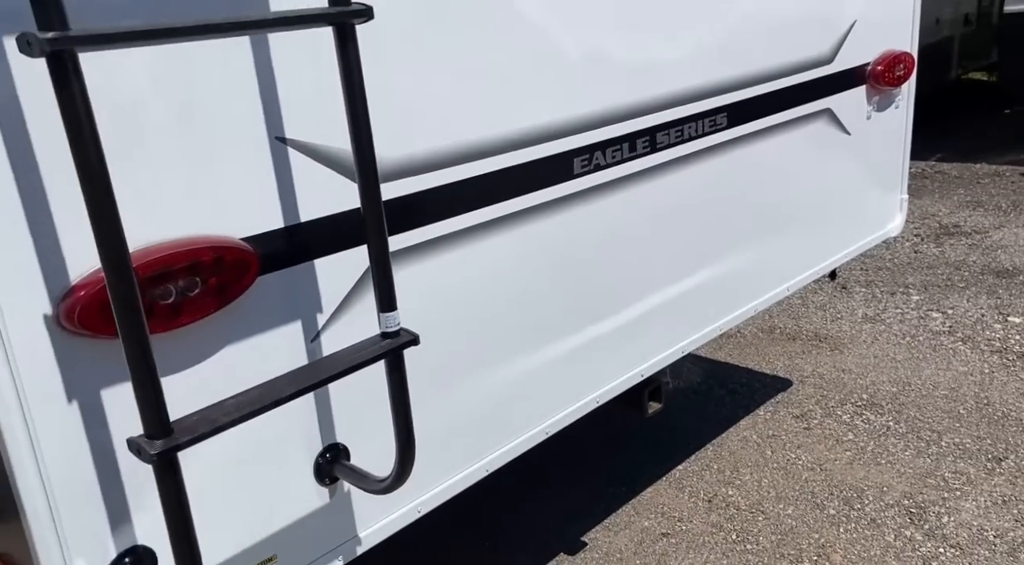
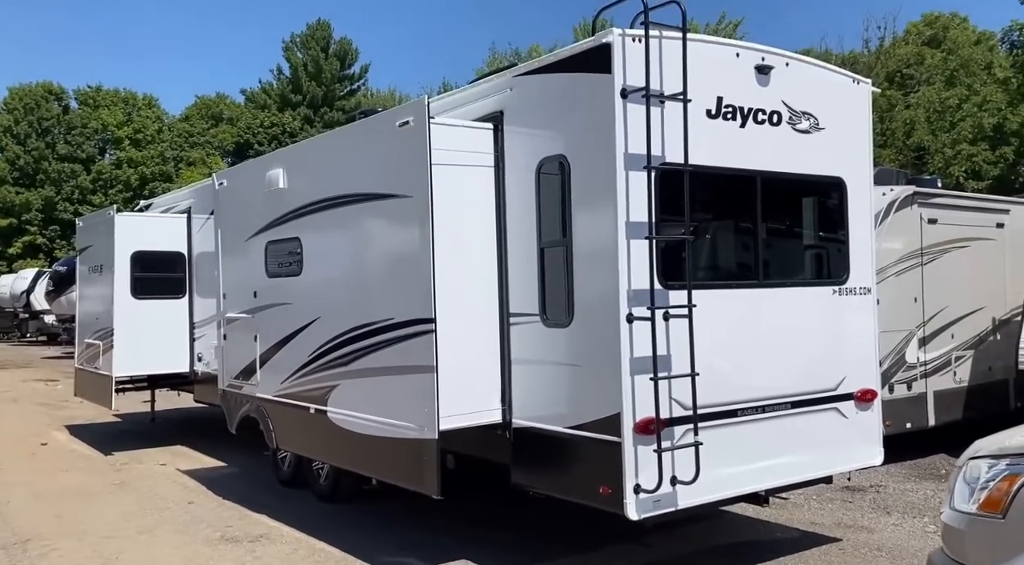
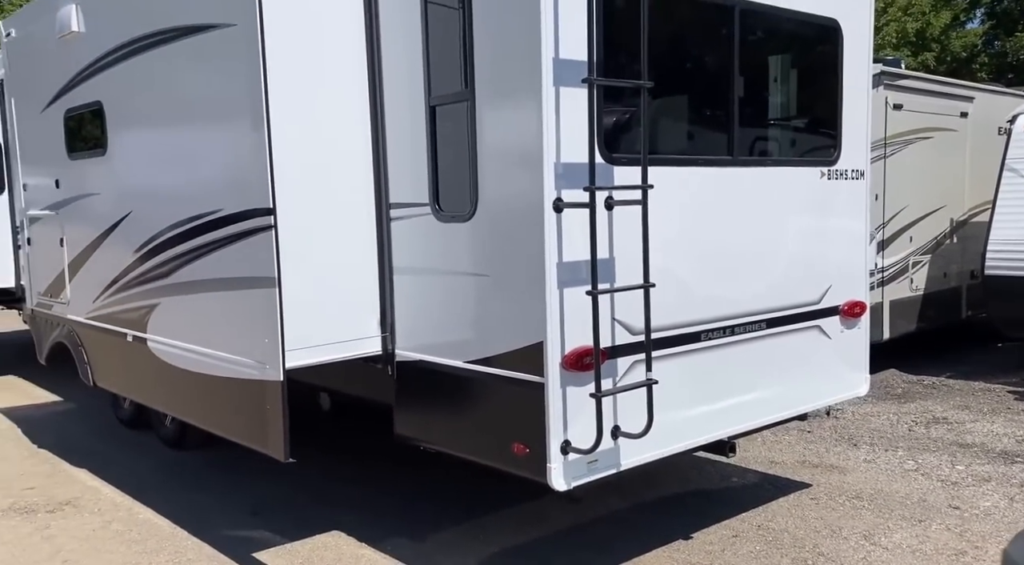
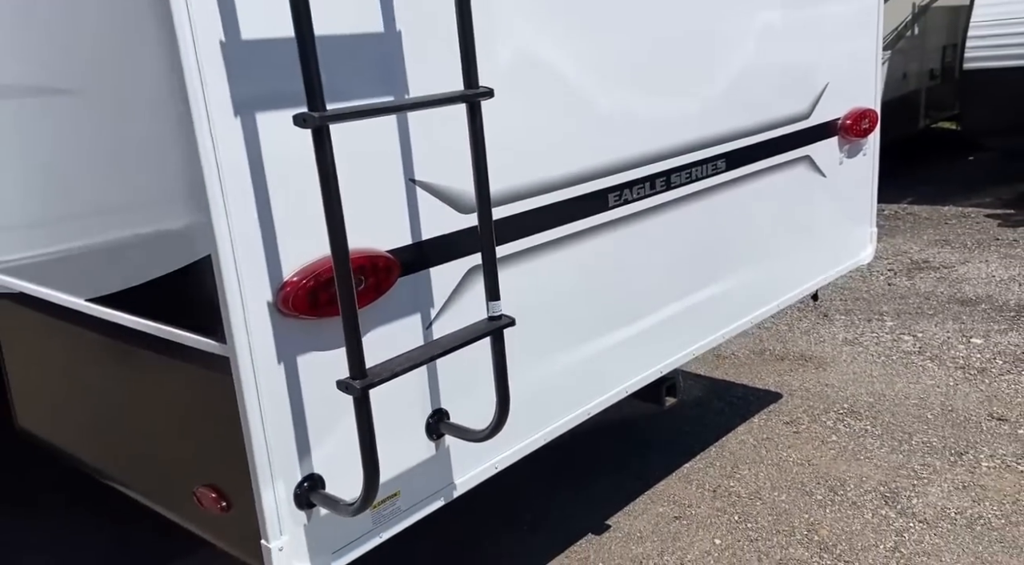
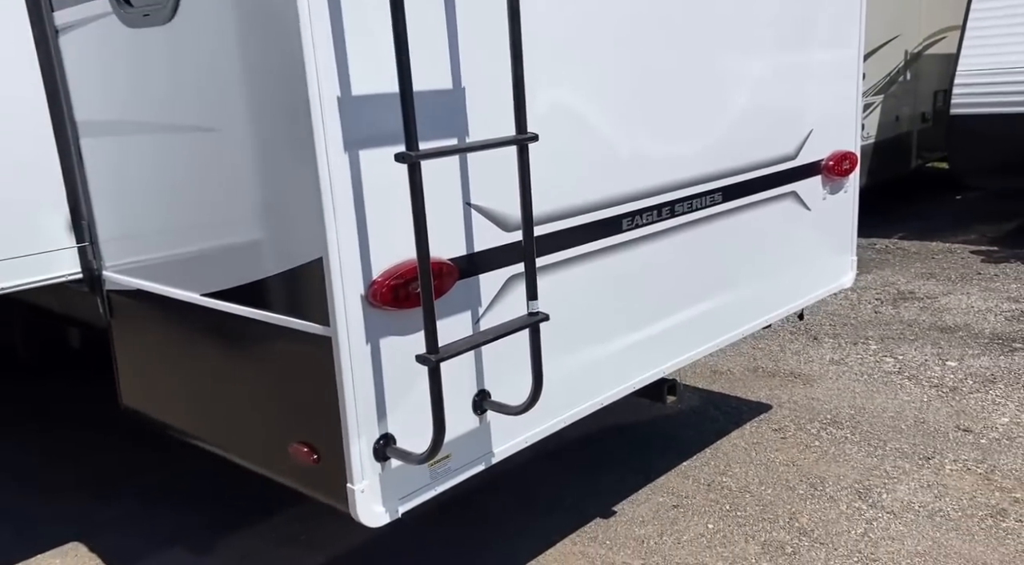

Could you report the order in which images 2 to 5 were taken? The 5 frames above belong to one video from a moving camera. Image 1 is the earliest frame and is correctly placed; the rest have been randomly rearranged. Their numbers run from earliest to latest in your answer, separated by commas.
4, 5, 3, 2
